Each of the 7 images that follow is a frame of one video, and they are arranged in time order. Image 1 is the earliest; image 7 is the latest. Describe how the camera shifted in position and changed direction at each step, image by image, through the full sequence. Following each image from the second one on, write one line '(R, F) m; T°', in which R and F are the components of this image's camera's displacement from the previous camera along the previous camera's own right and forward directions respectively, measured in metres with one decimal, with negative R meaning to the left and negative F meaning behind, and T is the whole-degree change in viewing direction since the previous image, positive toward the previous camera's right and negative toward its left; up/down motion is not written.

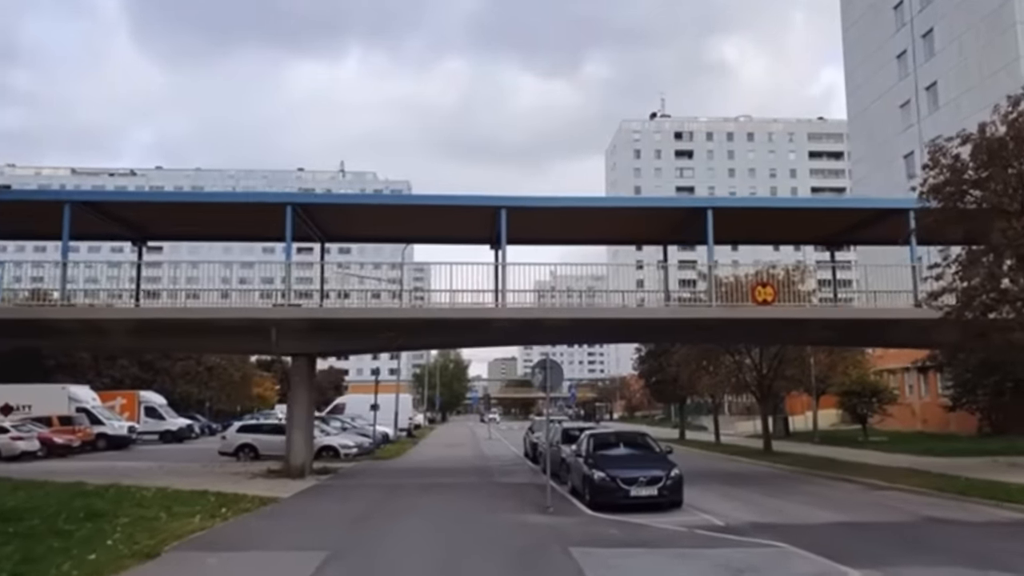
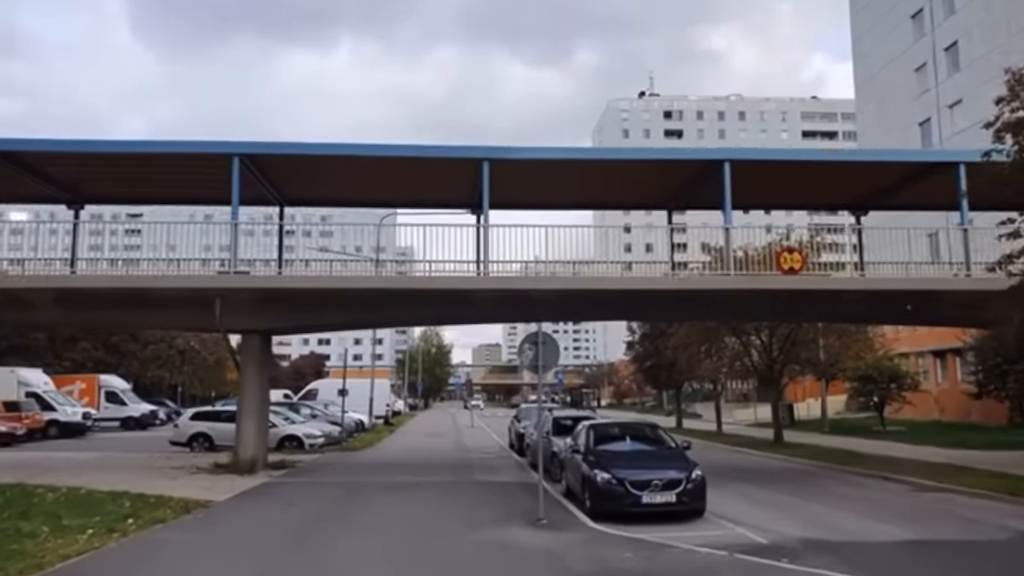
(0.0, +3.3) m; +1°
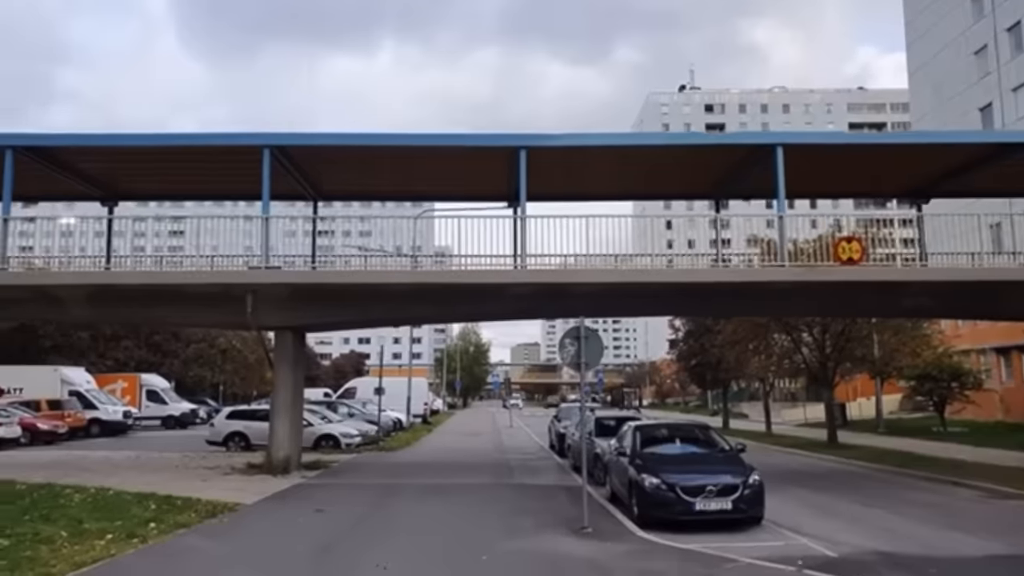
(0.0, +0.9) m; -2°
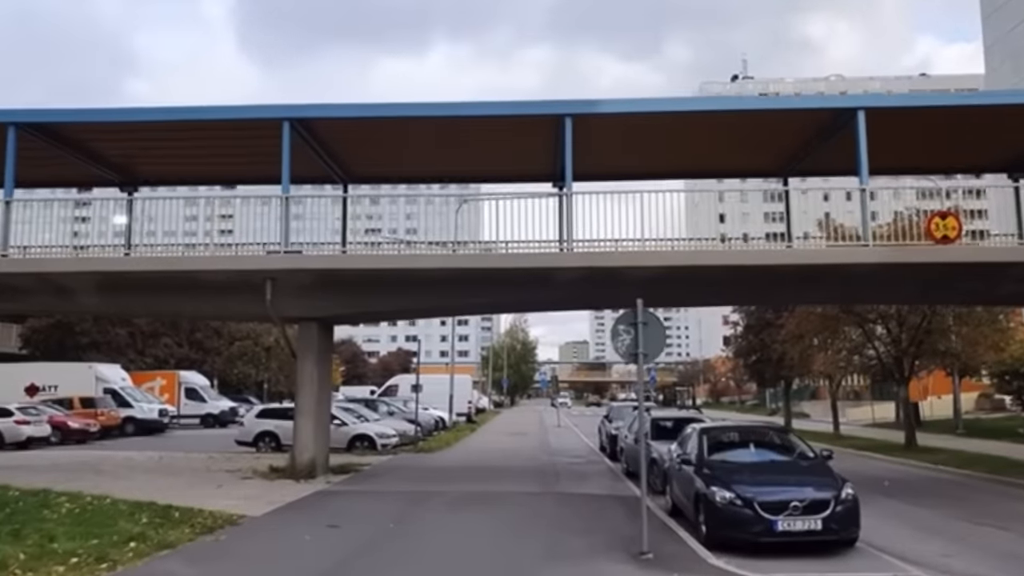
(+0.1, +2.0) m; -3°
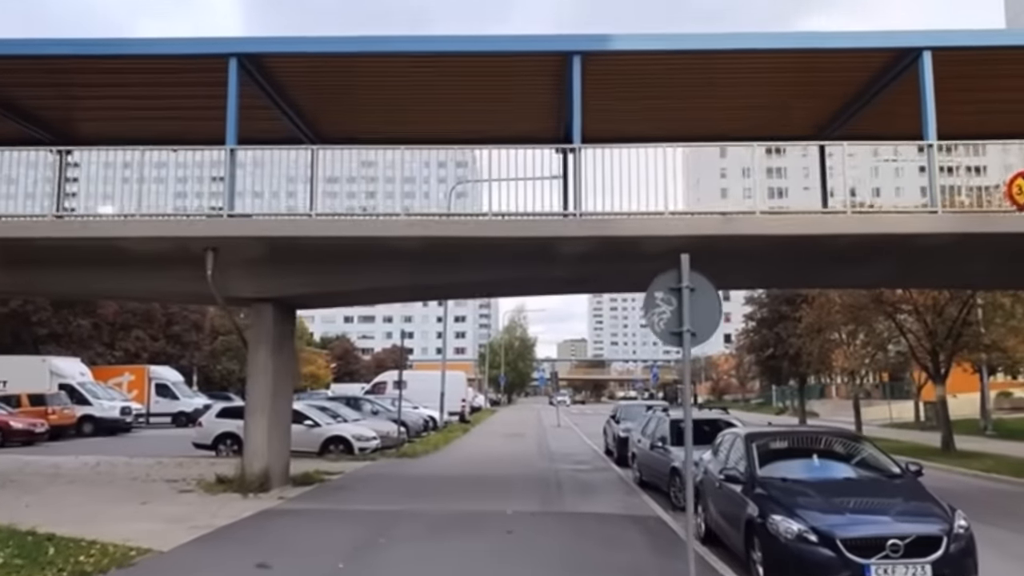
(+0.1, +3.1) m; 0°
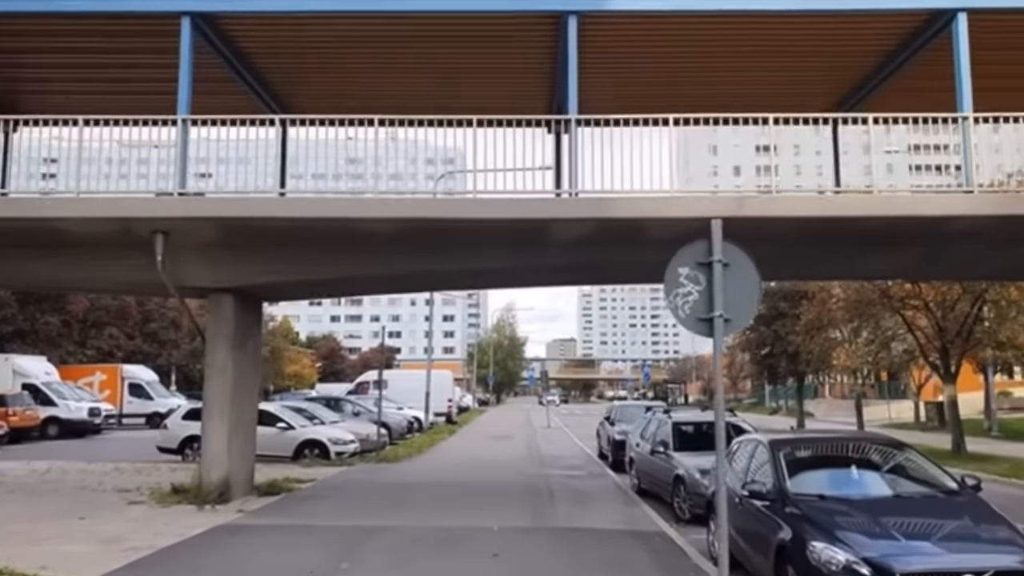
(0.0, +1.5) m; +1°
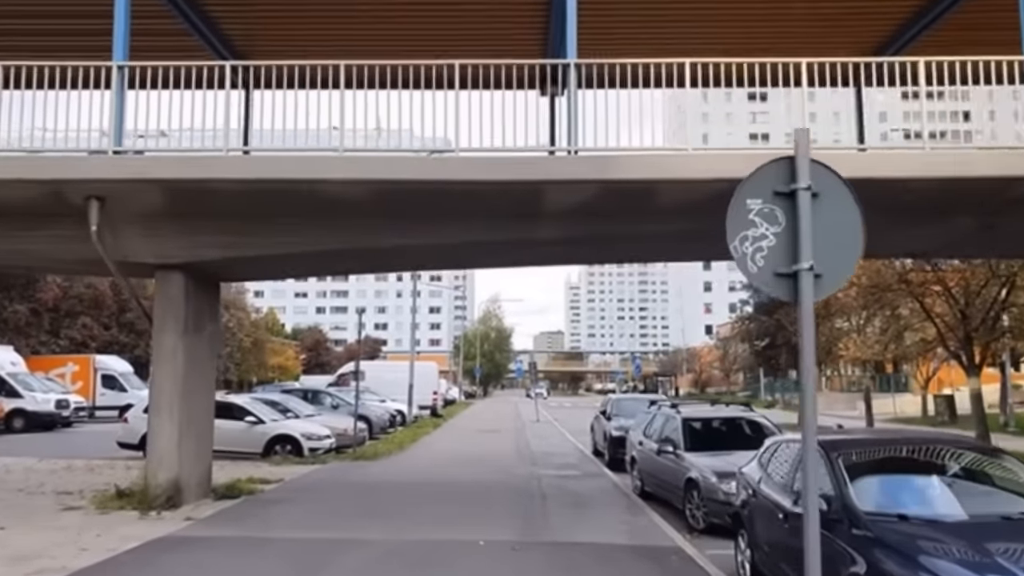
(0.0, +1.8) m; +1°
